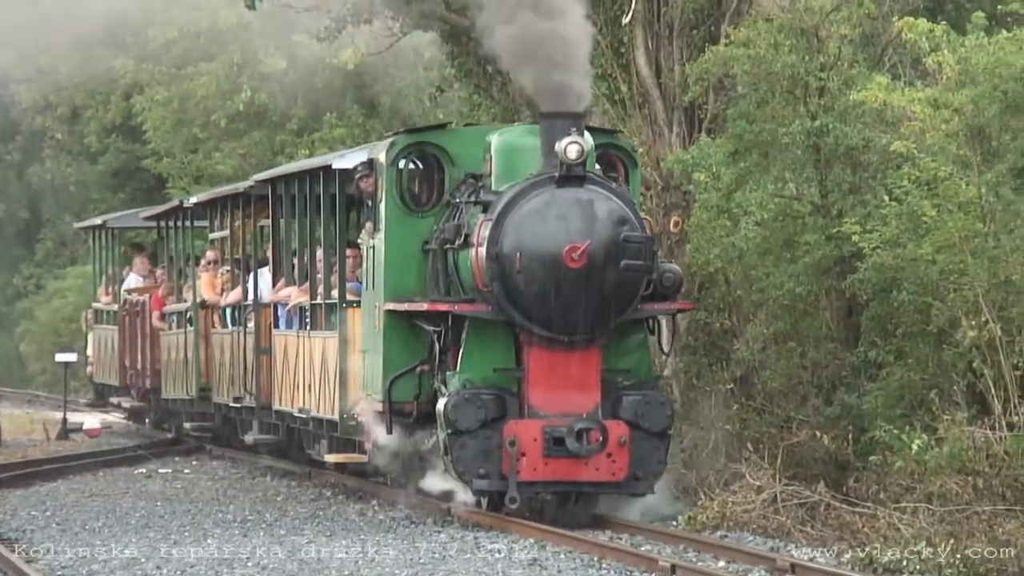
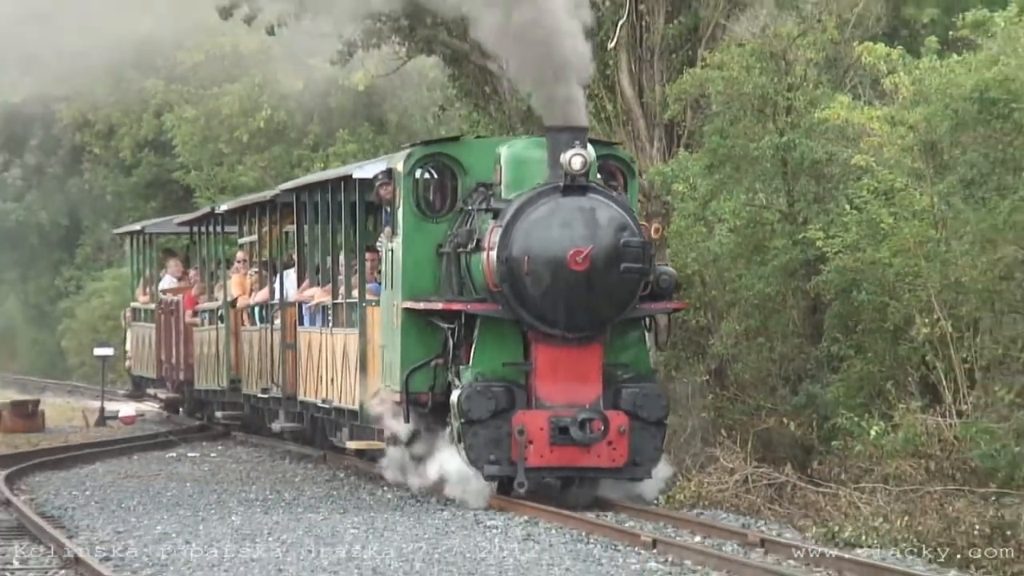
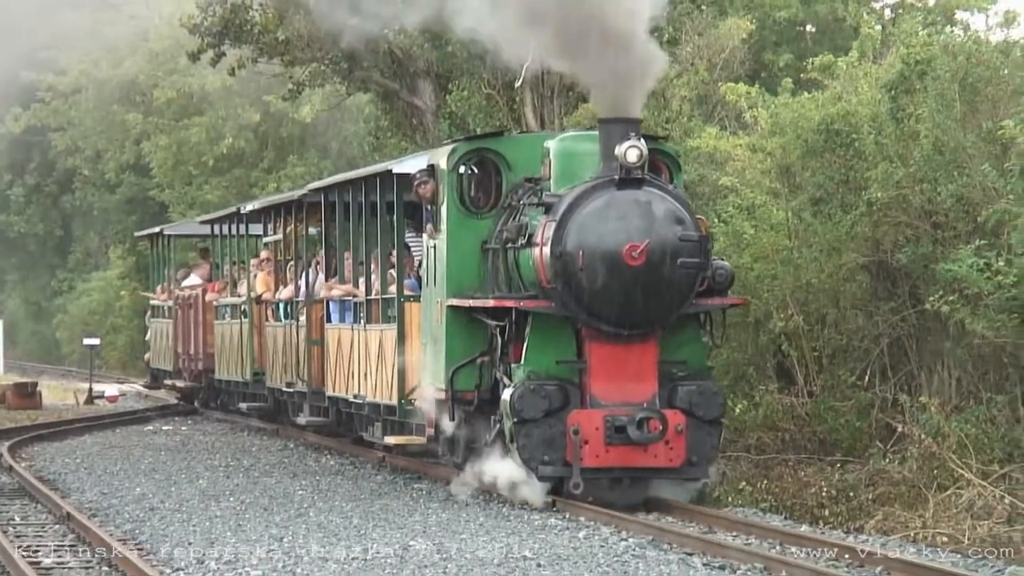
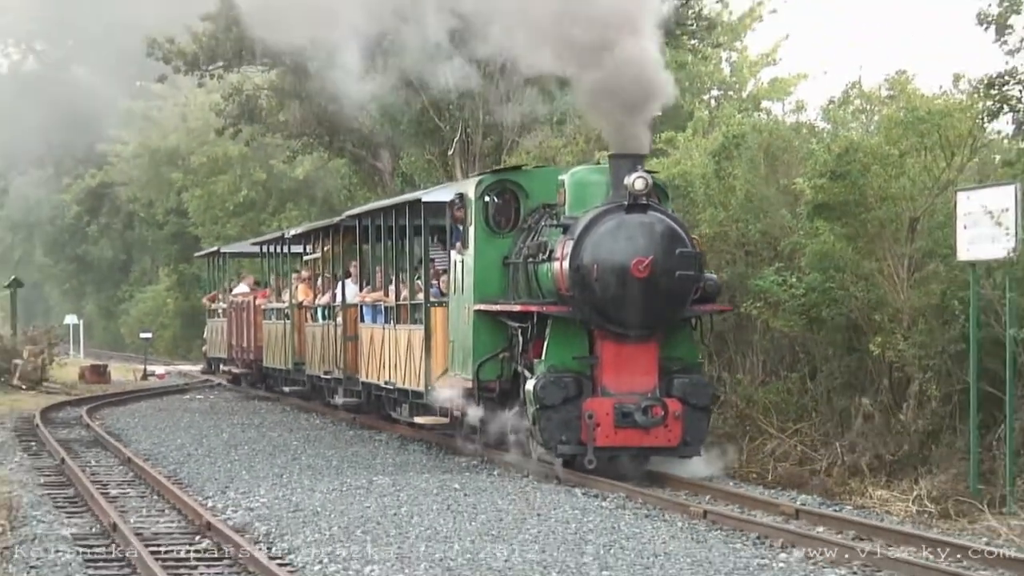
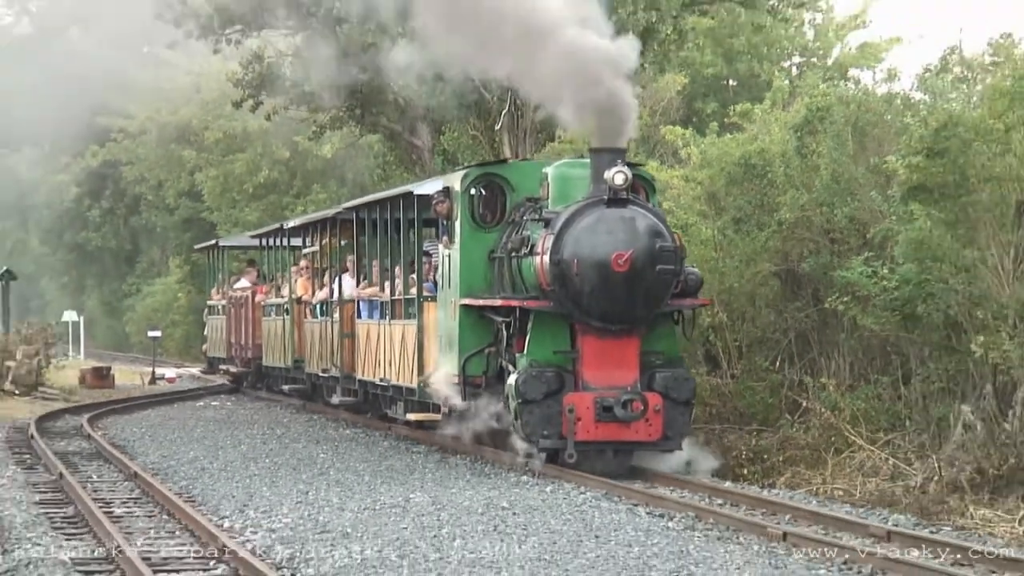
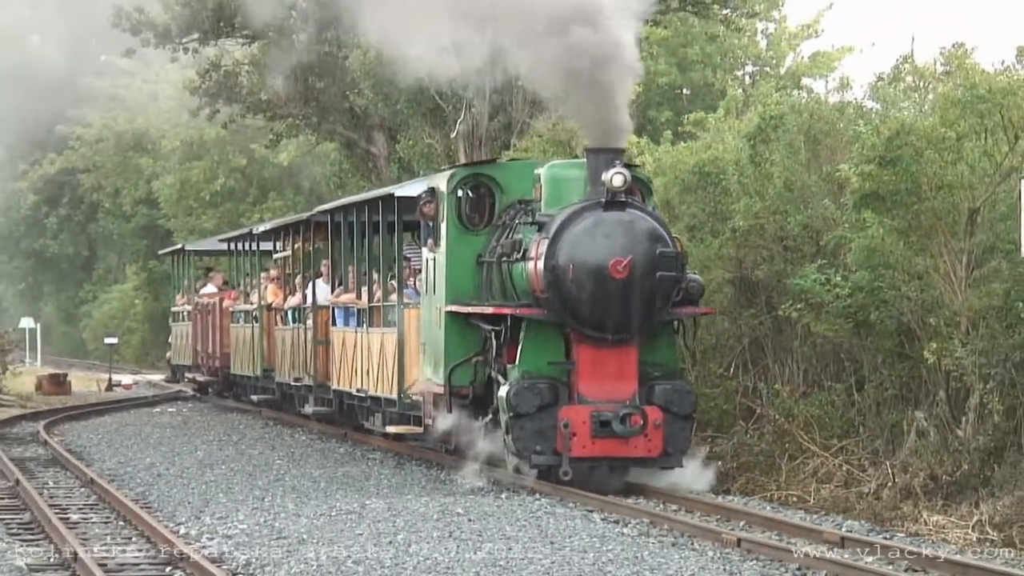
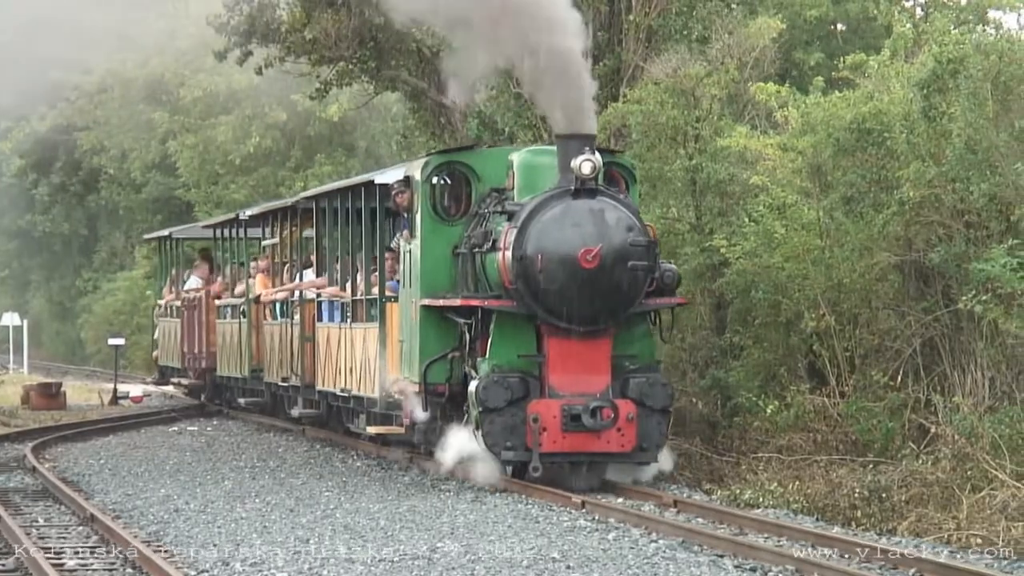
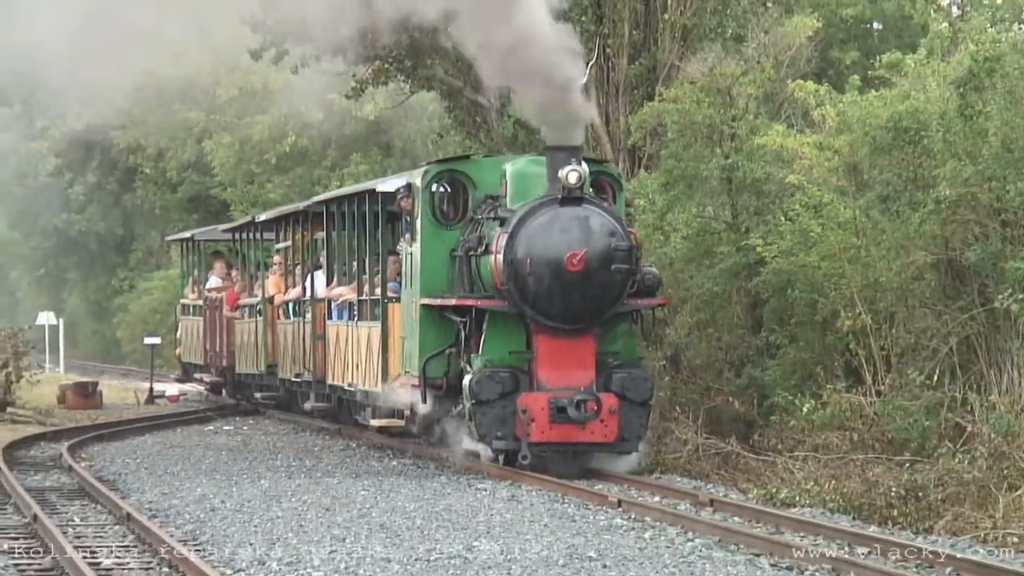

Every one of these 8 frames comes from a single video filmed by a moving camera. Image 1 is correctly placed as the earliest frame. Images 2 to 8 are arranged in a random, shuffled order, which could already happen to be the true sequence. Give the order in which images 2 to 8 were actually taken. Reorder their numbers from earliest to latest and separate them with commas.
2, 8, 7, 3, 5, 6, 4
